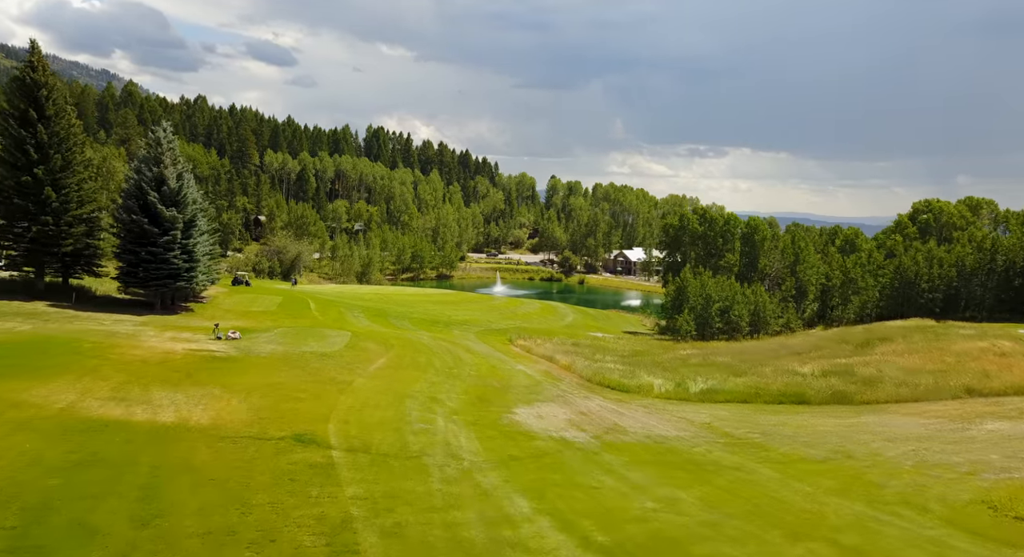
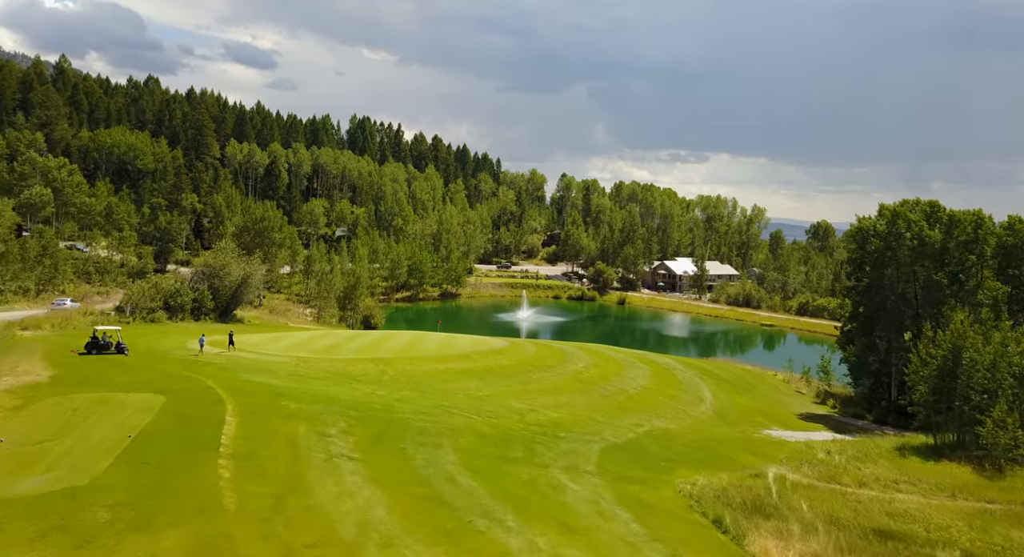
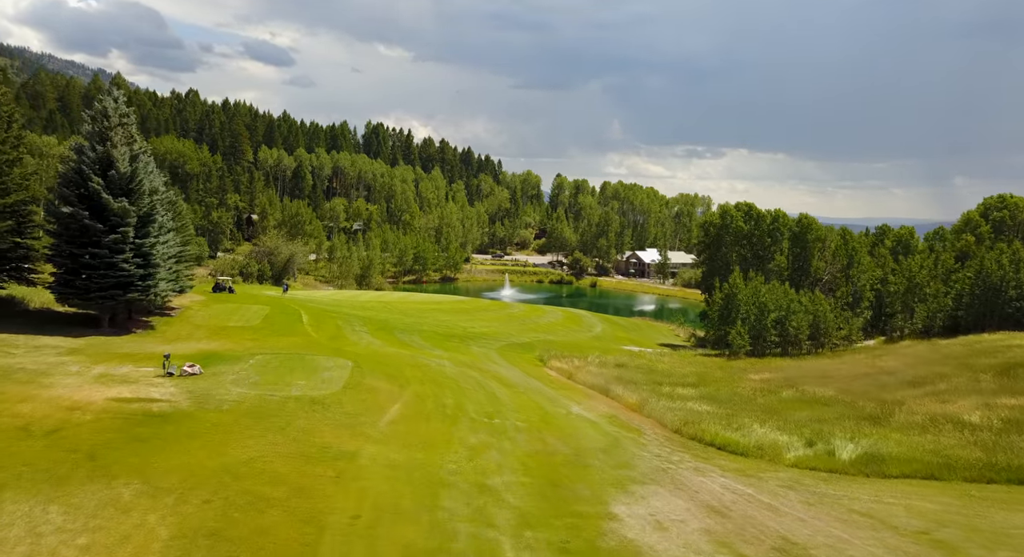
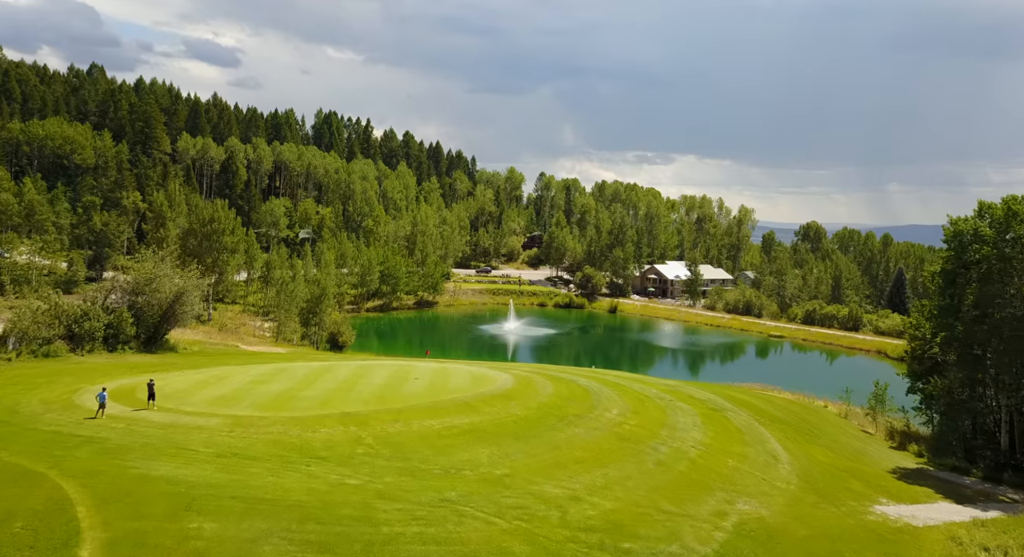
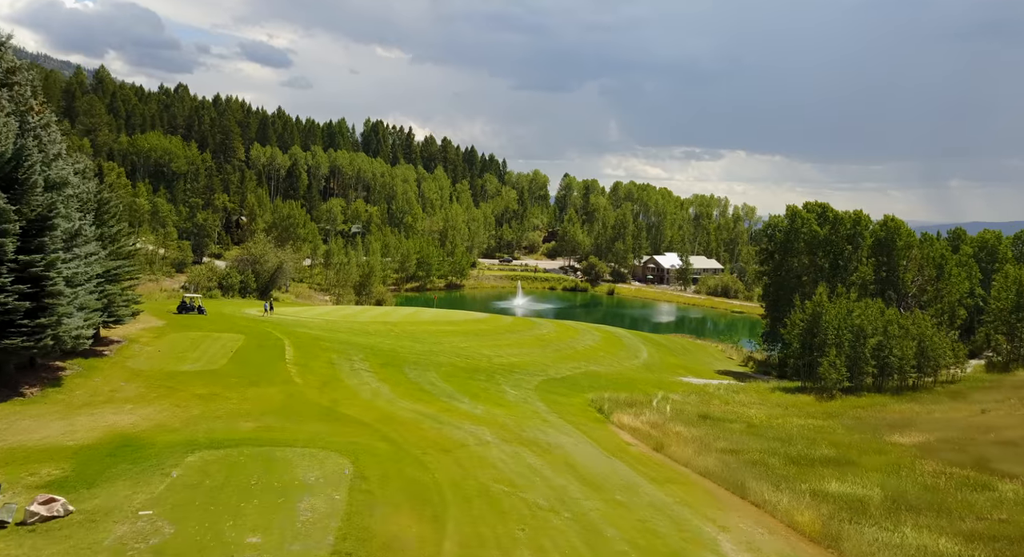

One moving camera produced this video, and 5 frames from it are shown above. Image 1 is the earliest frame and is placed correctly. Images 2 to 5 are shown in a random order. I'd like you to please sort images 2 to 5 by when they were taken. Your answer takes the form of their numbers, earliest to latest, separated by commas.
3, 5, 2, 4
